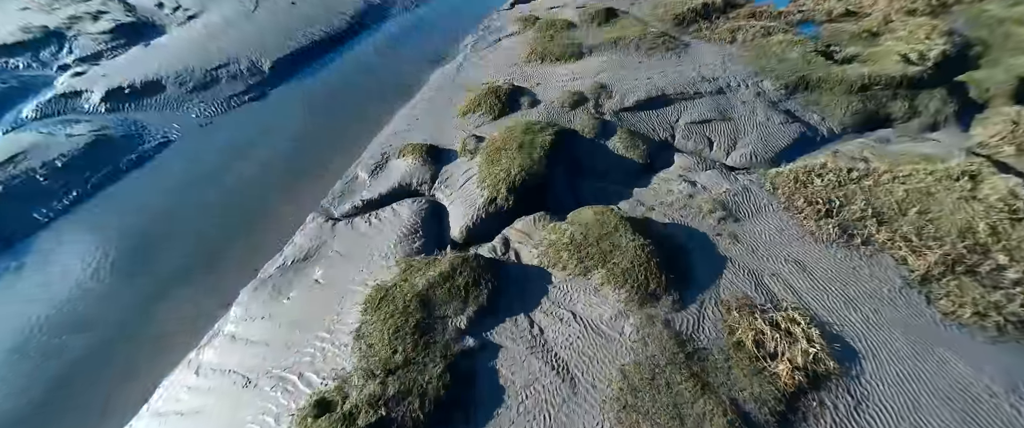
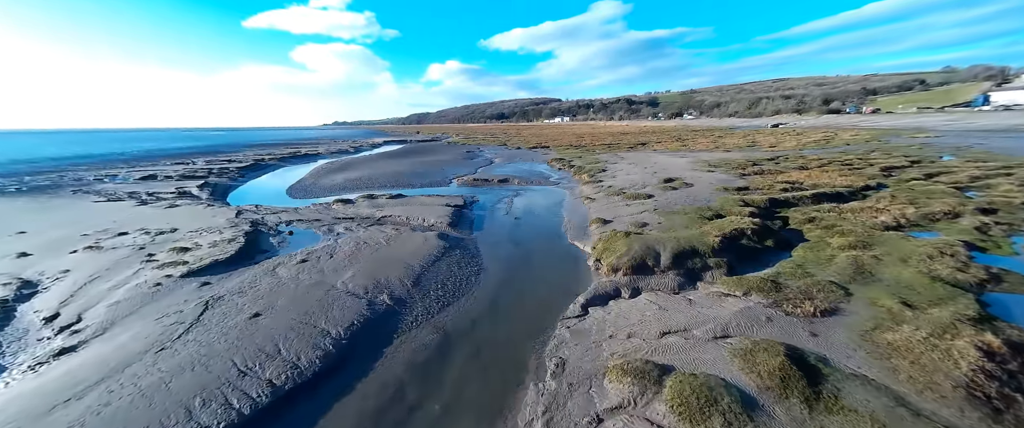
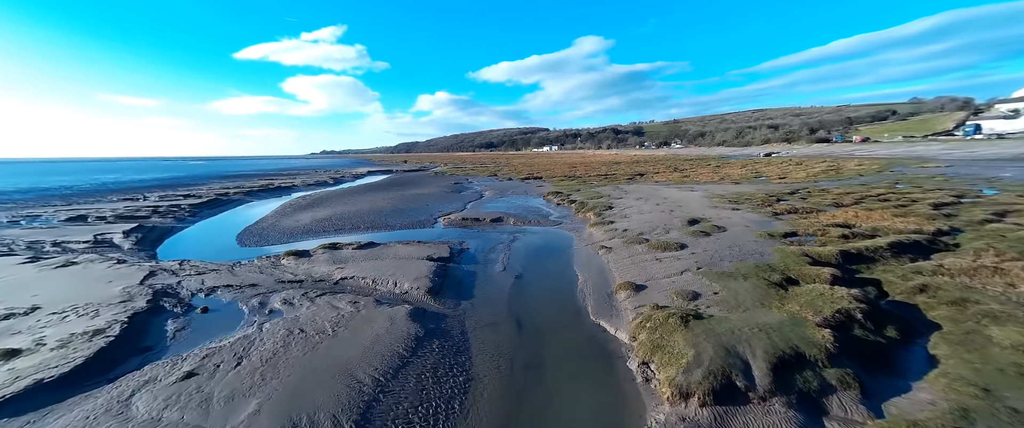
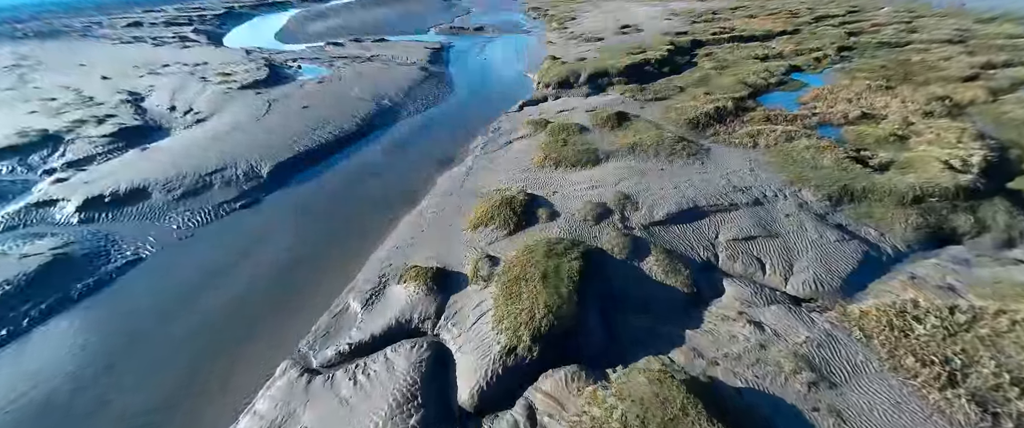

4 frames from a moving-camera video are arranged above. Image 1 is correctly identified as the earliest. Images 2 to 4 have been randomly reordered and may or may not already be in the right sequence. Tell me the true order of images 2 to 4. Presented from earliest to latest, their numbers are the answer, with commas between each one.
4, 2, 3
